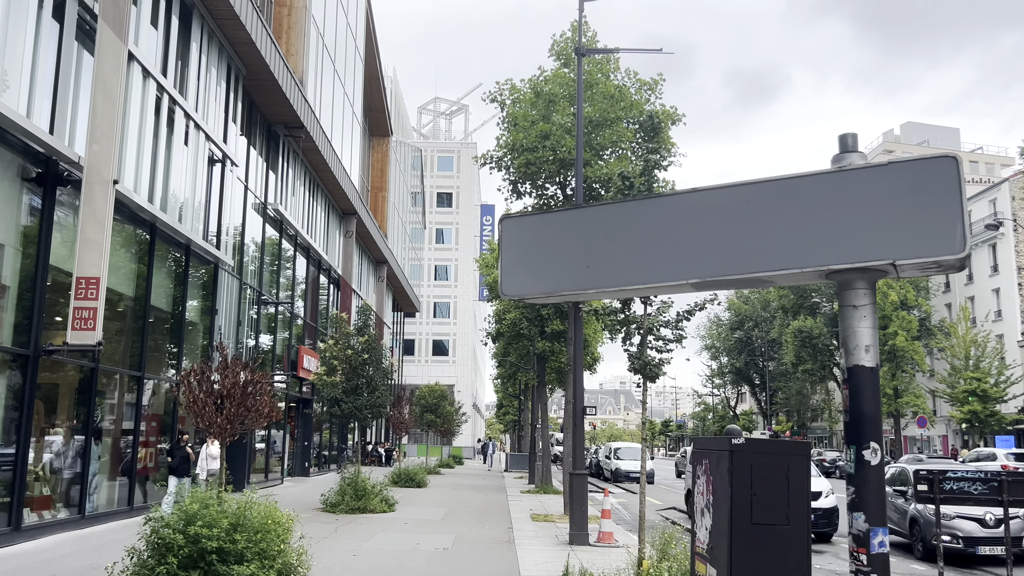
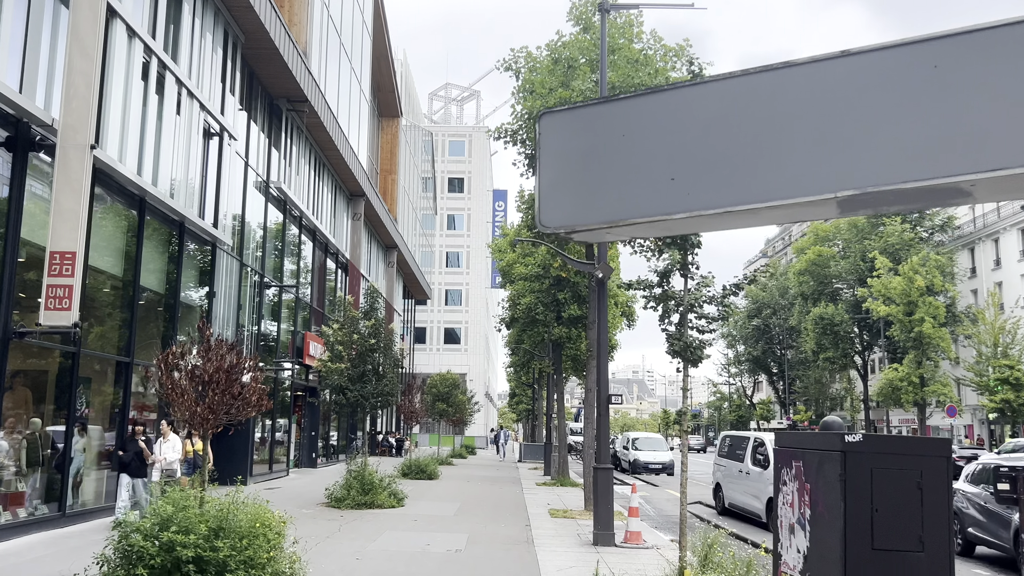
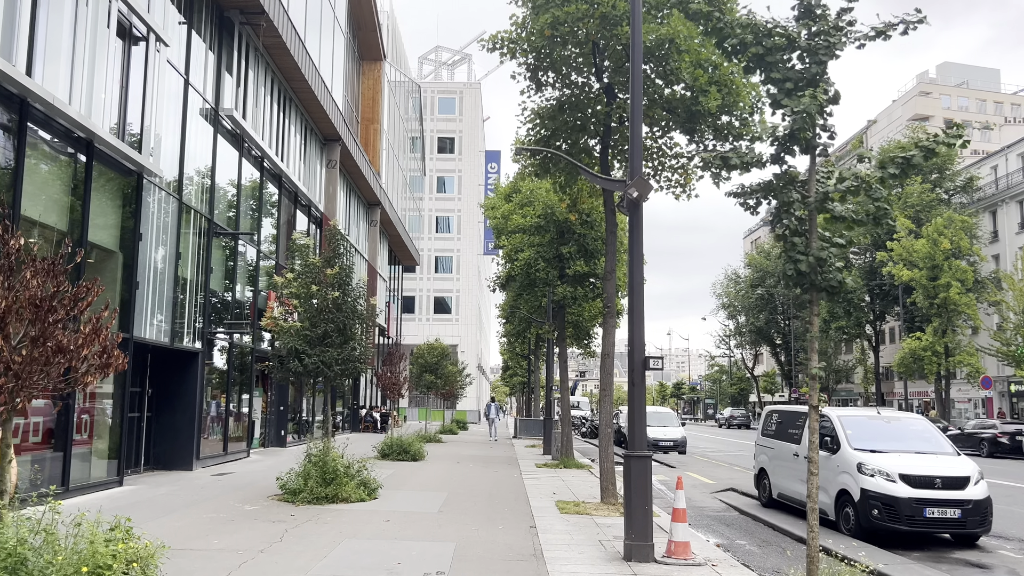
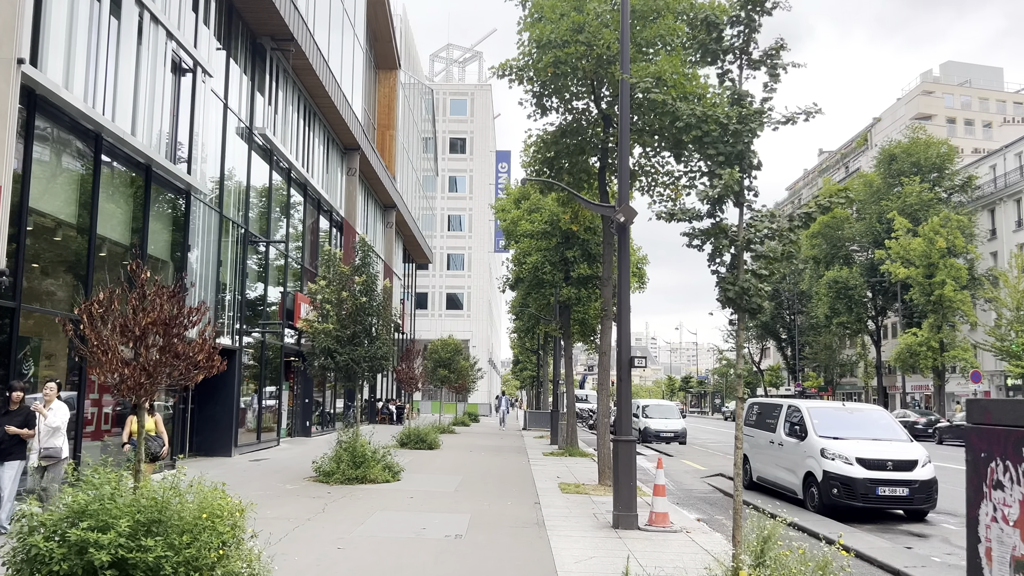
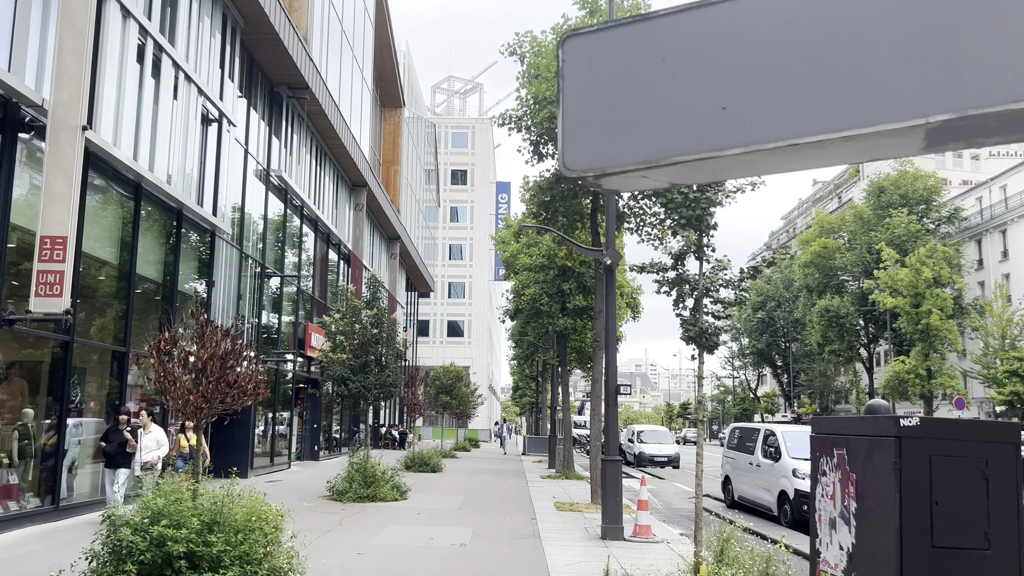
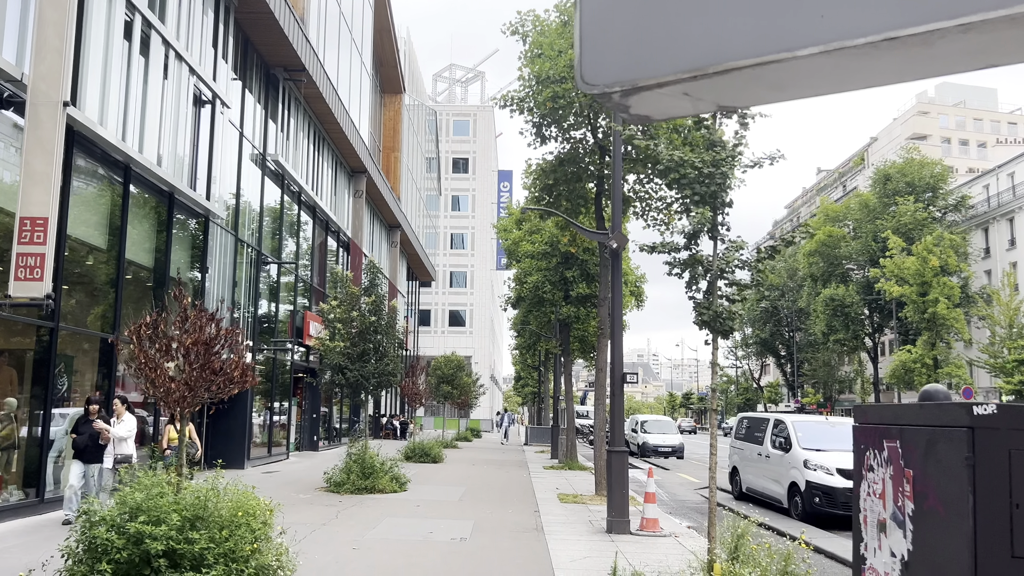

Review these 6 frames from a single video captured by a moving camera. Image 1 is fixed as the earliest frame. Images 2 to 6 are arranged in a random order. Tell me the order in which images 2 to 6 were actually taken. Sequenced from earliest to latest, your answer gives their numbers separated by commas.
2, 5, 6, 4, 3
